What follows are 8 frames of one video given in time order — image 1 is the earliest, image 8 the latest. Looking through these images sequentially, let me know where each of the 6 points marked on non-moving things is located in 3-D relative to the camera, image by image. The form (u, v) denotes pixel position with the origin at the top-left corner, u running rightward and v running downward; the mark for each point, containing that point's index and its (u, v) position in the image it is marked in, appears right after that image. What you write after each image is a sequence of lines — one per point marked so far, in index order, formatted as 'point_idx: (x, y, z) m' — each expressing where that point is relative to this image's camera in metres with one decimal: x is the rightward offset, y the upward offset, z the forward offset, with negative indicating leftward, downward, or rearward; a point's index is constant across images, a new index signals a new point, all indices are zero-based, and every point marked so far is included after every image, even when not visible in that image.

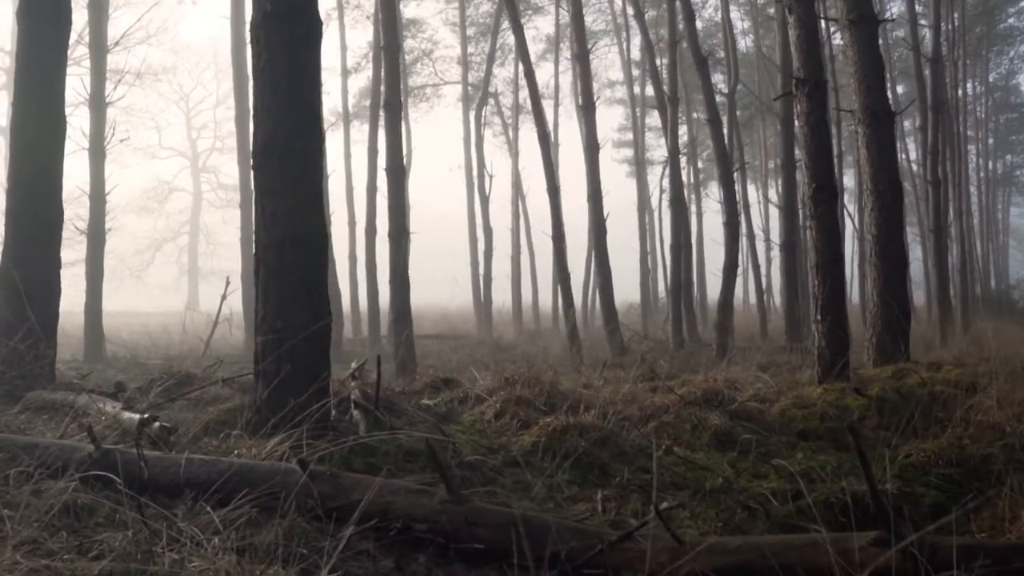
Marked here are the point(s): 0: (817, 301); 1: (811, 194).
0: (+2.9, -0.1, +8.2) m
1: (+2.9, +0.9, +8.1) m
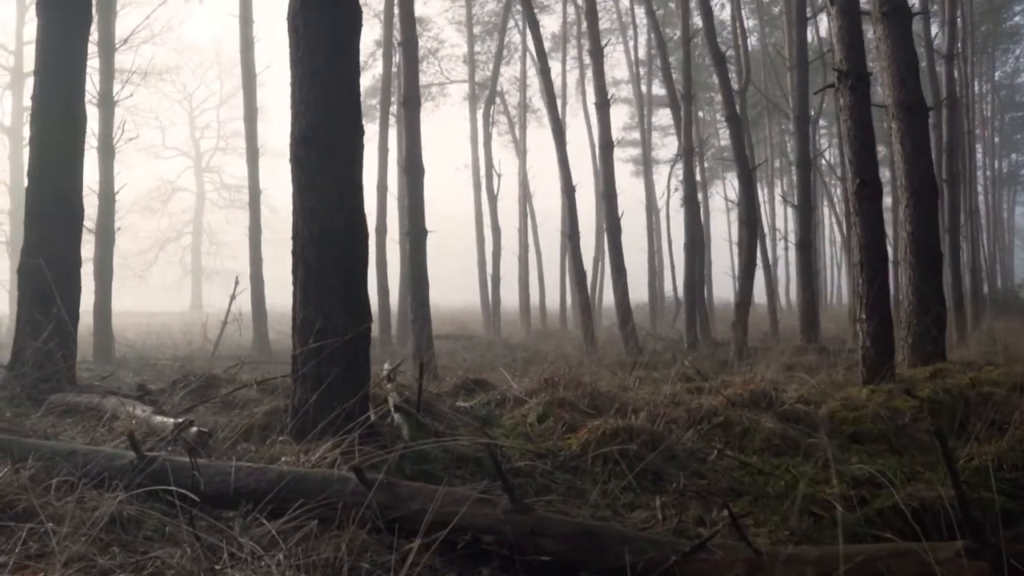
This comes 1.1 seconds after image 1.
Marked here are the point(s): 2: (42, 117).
0: (+3.2, -0.1, +7.9) m
1: (+3.2, +0.9, +7.9) m
2: (-4.4, +1.6, +8.0) m
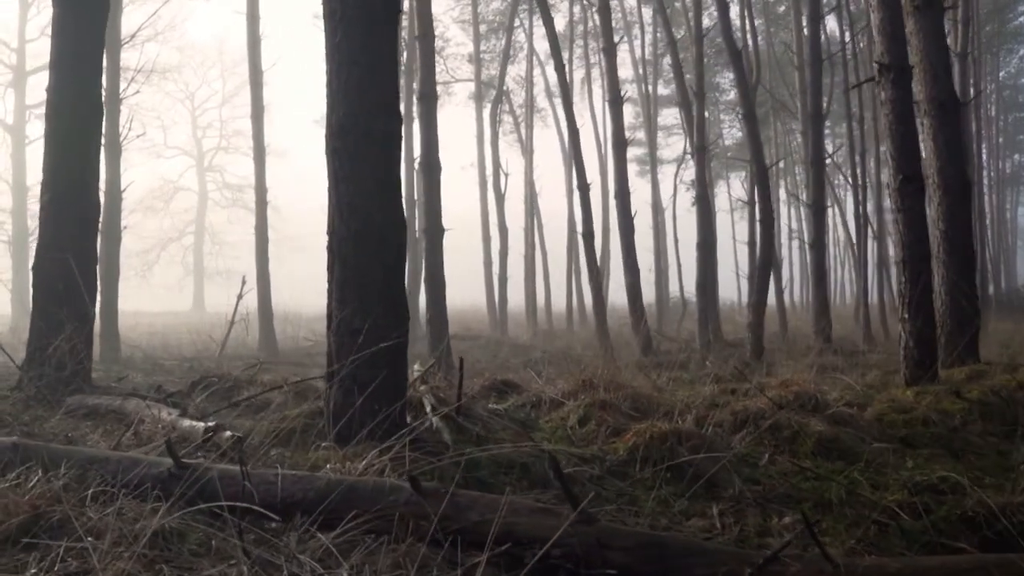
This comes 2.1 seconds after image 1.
0: (+3.5, -0.1, +7.7) m
1: (+3.5, +0.9, +7.7) m
2: (-4.1, +1.6, +7.8) m
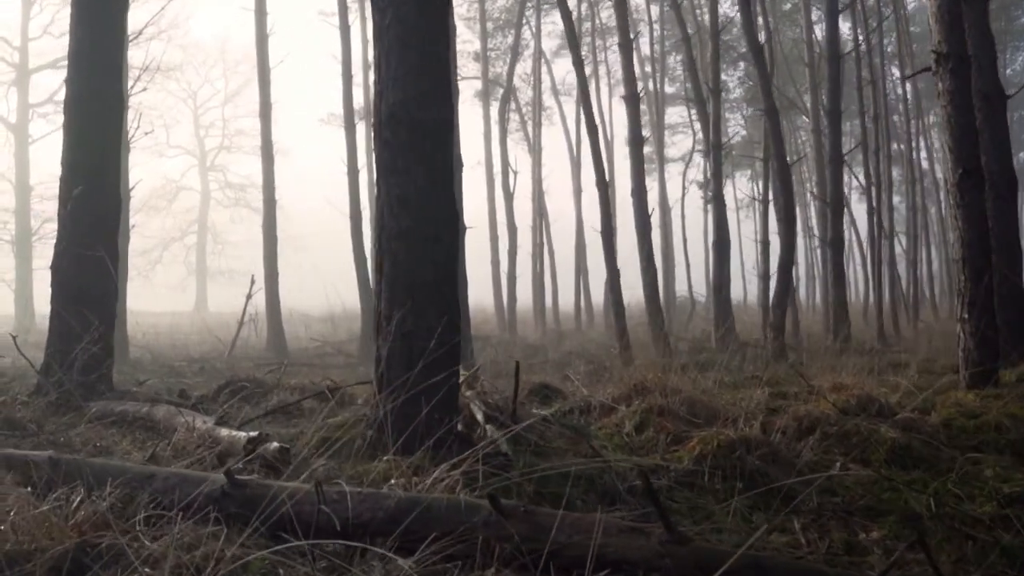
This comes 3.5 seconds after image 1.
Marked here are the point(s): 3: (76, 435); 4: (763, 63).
0: (+3.9, -0.1, +7.3) m
1: (+3.8, +0.9, +7.3) m
2: (-3.8, +1.6, +7.4) m
3: (-2.7, -0.9, +5.4) m
4: (+5.1, +4.6, +17.3) m
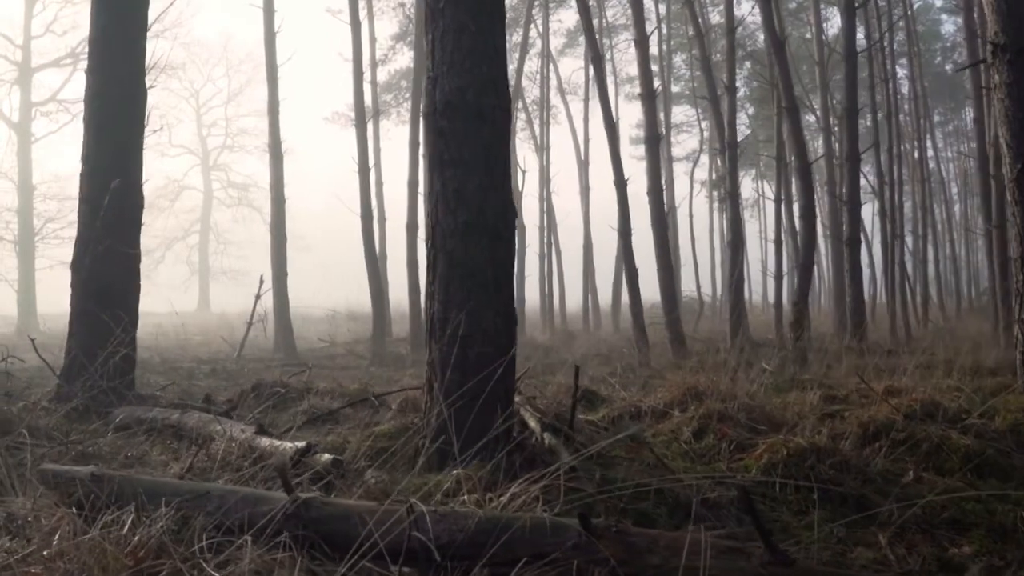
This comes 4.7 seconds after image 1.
0: (+4.2, -0.1, +7.0) m
1: (+4.1, +0.9, +7.0) m
2: (-3.5, +1.6, +7.1) m
3: (-2.4, -0.9, +5.1) m
4: (+5.4, +4.6, +17.0) m
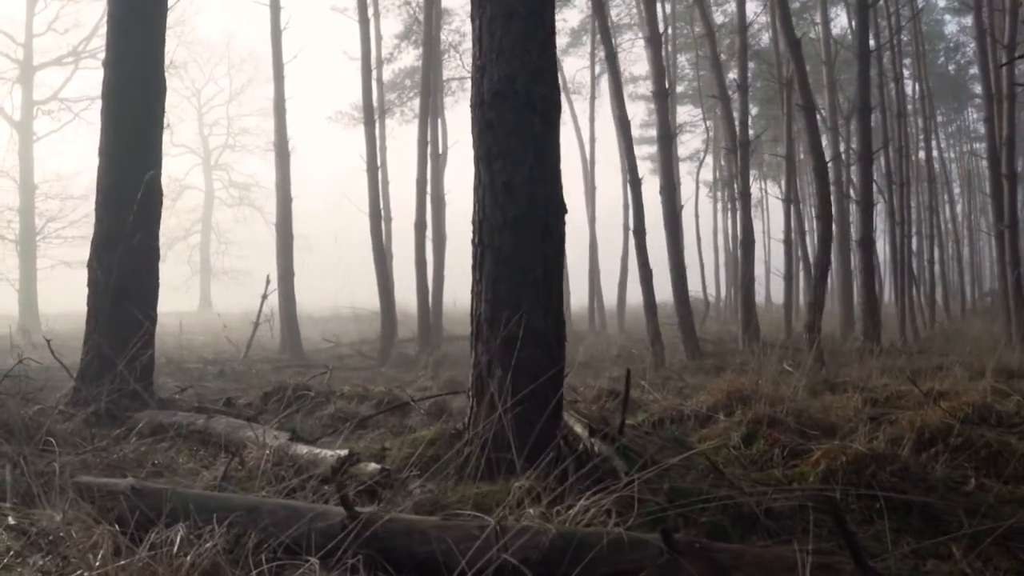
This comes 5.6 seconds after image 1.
0: (+4.4, -0.1, +6.8) m
1: (+4.4, +0.9, +6.8) m
2: (-3.2, +1.6, +6.9) m
3: (-2.2, -0.9, +4.9) m
4: (+5.7, +4.6, +16.8) m
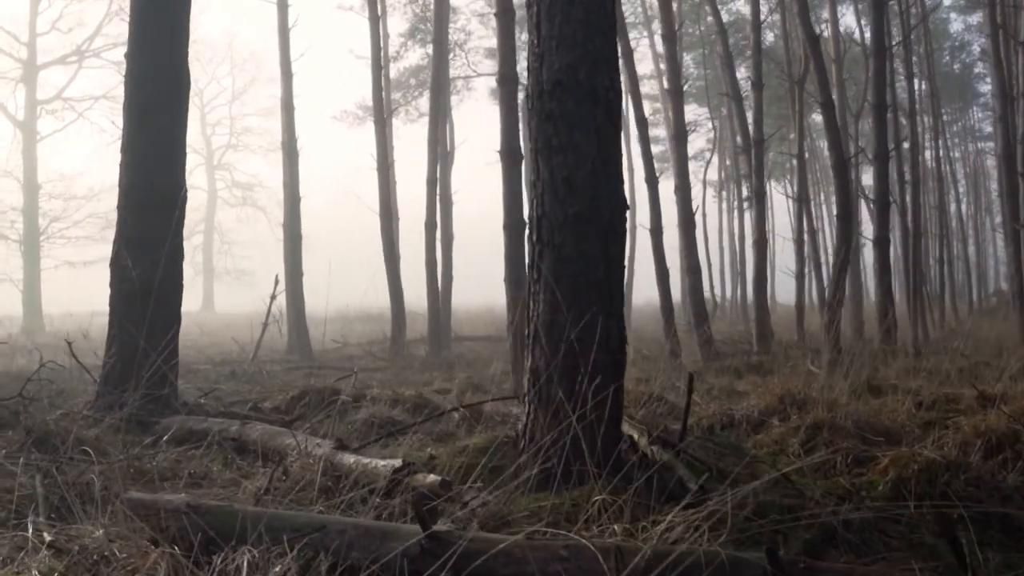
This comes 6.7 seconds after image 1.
0: (+4.7, -0.1, +6.6) m
1: (+4.7, +0.9, +6.6) m
2: (-2.9, +1.6, +6.7) m
3: (-1.9, -0.9, +4.6) m
4: (+5.9, +4.6, +16.5) m
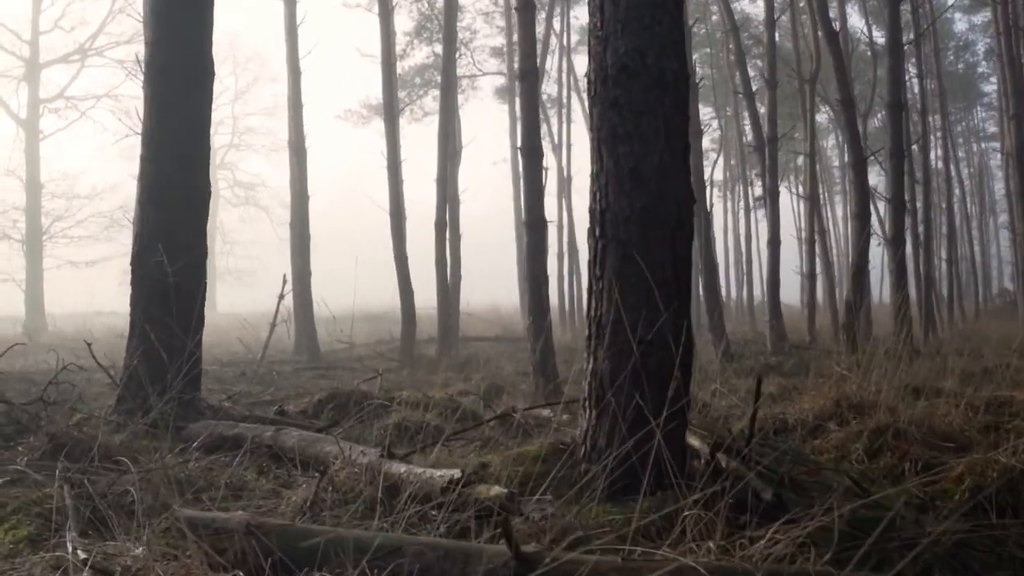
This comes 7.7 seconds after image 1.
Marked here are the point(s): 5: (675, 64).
0: (+5.0, -0.1, +6.3) m
1: (+4.9, +0.9, +6.3) m
2: (-2.6, +1.6, +6.4) m
3: (-1.6, -0.9, +4.4) m
4: (+6.2, +4.6, +16.3) m
5: (+0.7, +1.0, +3.8) m
